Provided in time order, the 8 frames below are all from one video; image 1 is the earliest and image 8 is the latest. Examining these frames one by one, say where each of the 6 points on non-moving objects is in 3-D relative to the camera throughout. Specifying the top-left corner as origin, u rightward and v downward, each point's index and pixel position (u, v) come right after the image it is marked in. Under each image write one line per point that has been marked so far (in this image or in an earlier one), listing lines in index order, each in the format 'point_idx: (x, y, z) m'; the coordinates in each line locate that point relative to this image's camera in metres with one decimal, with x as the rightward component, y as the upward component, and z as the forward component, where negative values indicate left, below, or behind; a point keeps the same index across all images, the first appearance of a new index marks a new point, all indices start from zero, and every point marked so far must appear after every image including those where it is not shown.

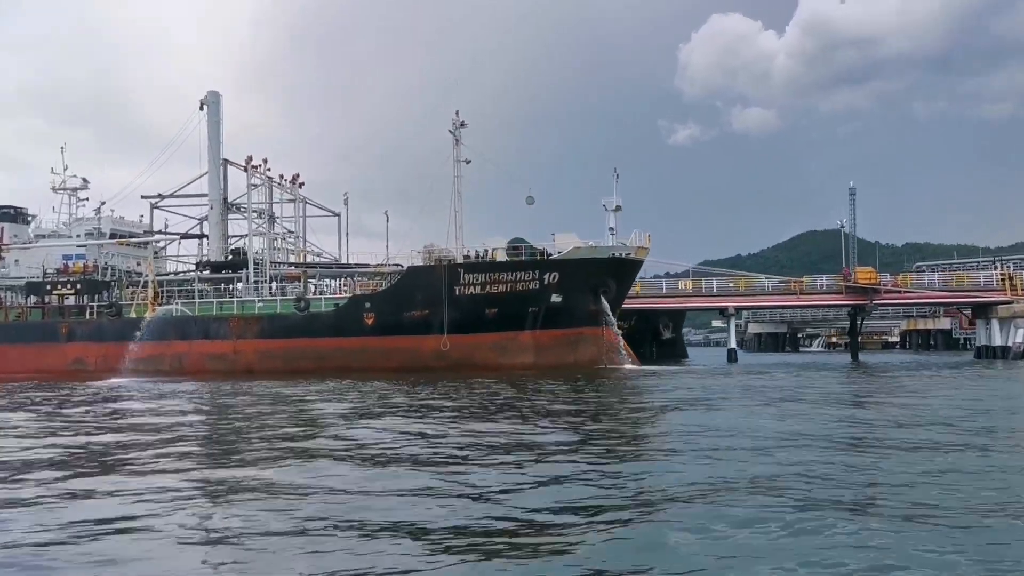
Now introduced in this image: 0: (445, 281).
0: (-1.3, +0.1, +19.9) m
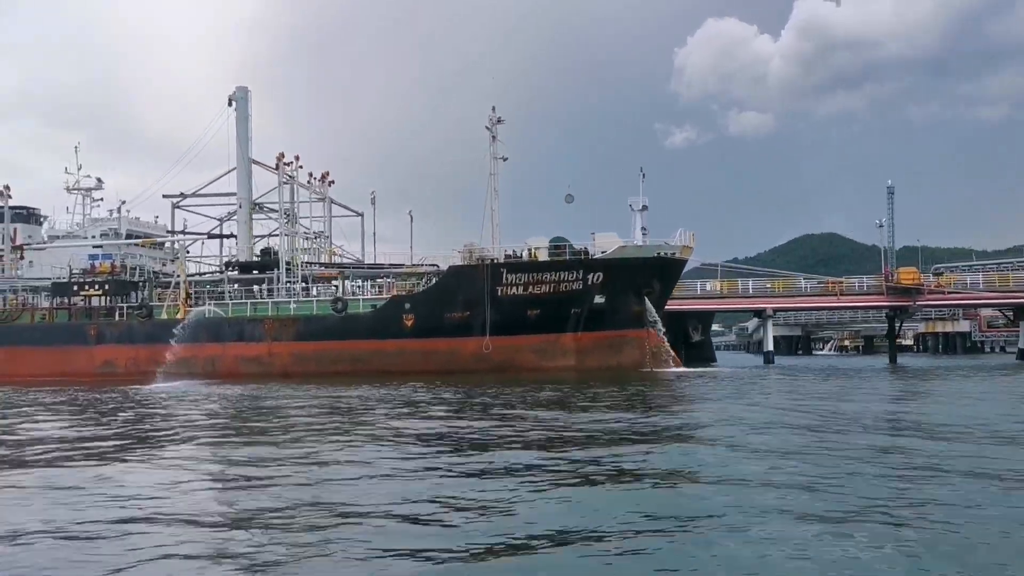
0: (-0.5, +0.1, +19.3) m
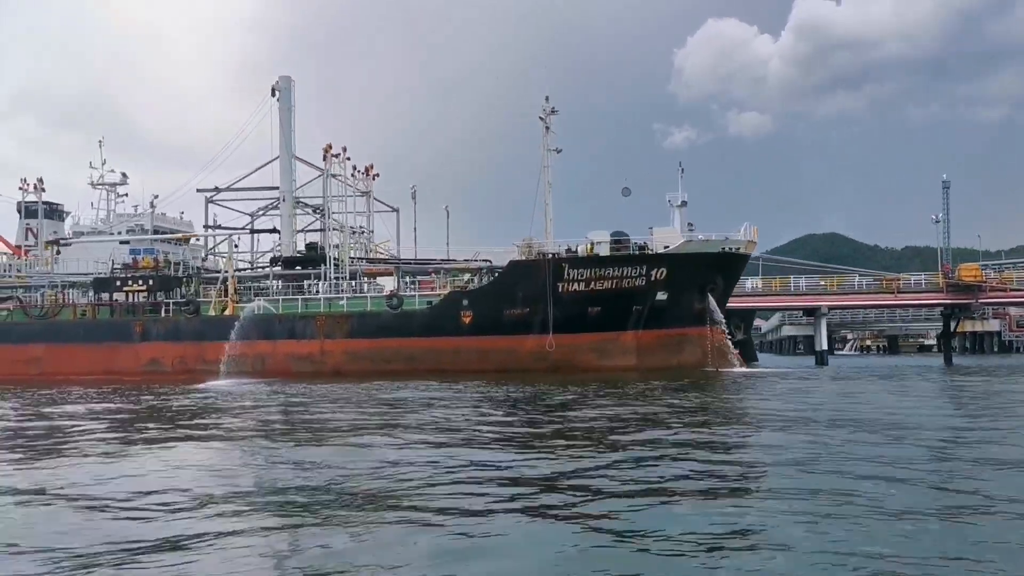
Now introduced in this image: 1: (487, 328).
0: (+0.7, +0.2, +18.6) m
1: (-0.5, -0.8, +18.7) m
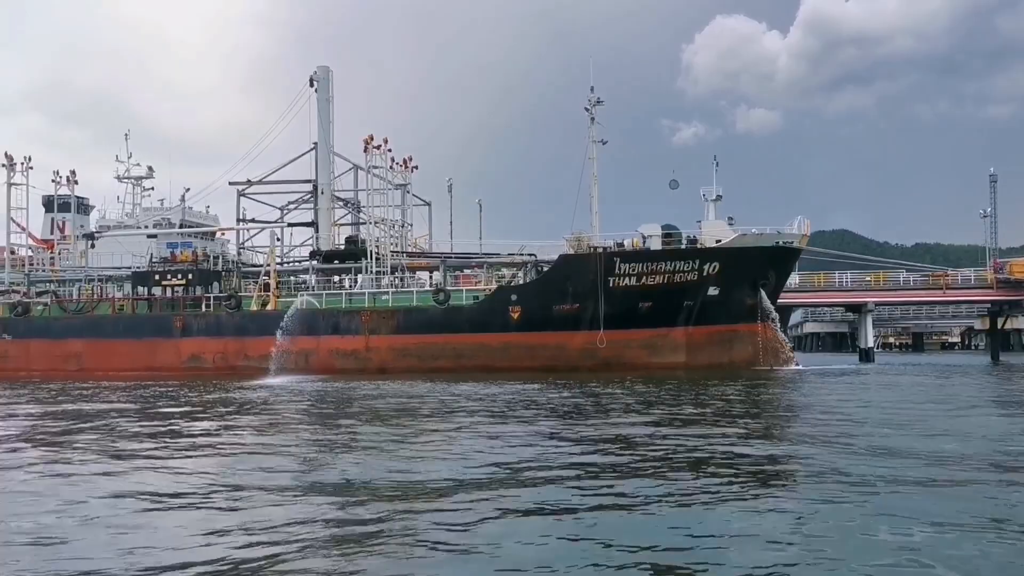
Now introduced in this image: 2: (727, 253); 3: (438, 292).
0: (+1.6, +0.3, +18.1) m
1: (+0.5, -0.7, +18.2) m
2: (+4.1, +0.7, +18.6) m
3: (-1.4, -0.1, +18.4) m
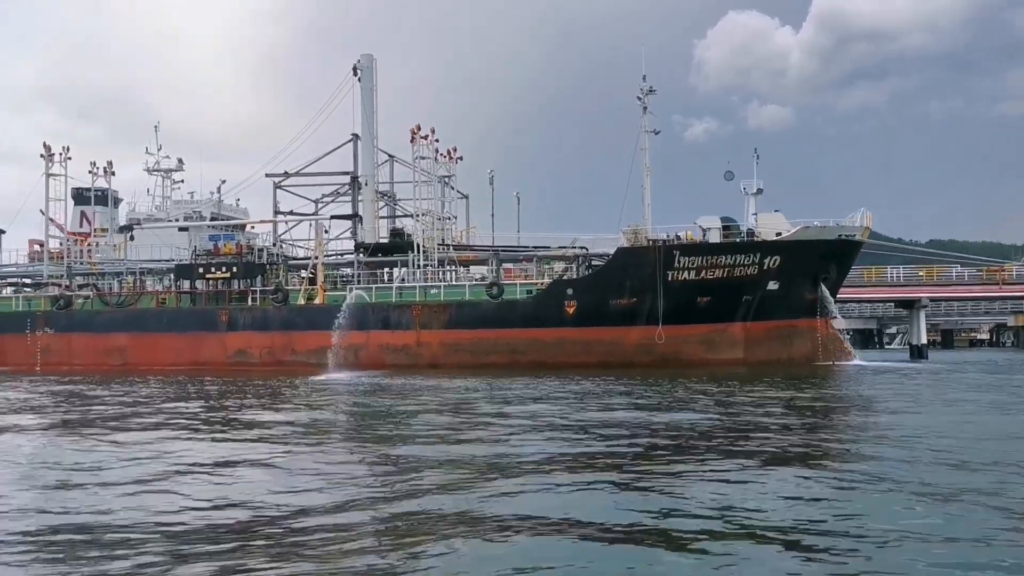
0: (+2.6, +0.4, +17.6) m
1: (+1.5, -0.6, +17.7) m
2: (+5.1, +0.8, +18.0) m
3: (-0.4, 0.0, +17.9) m
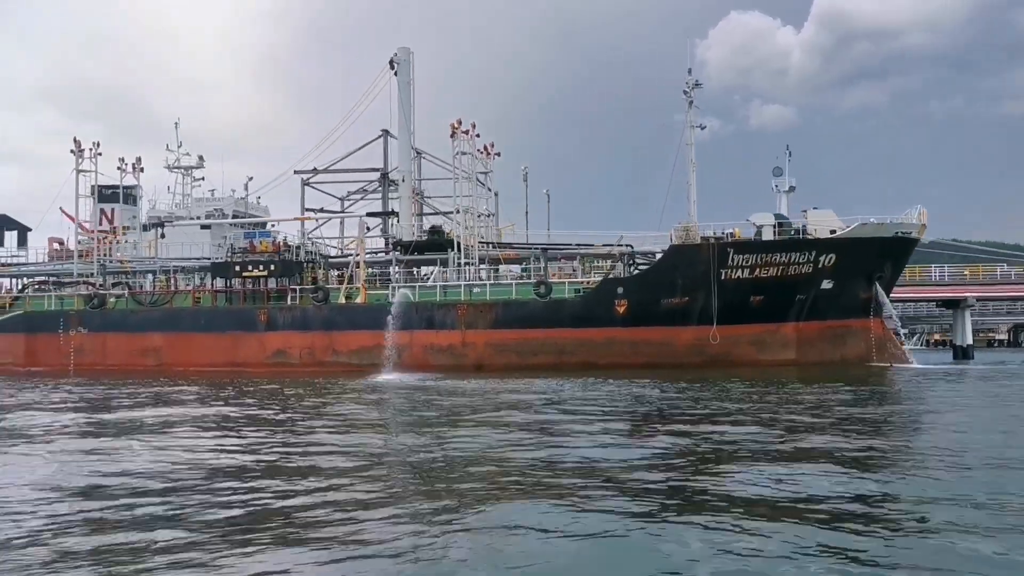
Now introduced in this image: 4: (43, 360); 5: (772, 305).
0: (+3.5, +0.4, +17.0) m
1: (+2.3, -0.5, +17.2) m
2: (+5.9, +0.8, +17.5) m
3: (+0.5, +0.1, +17.4) m
4: (-9.0, -1.4, +18.7) m
5: (+4.7, -0.3, +17.5) m
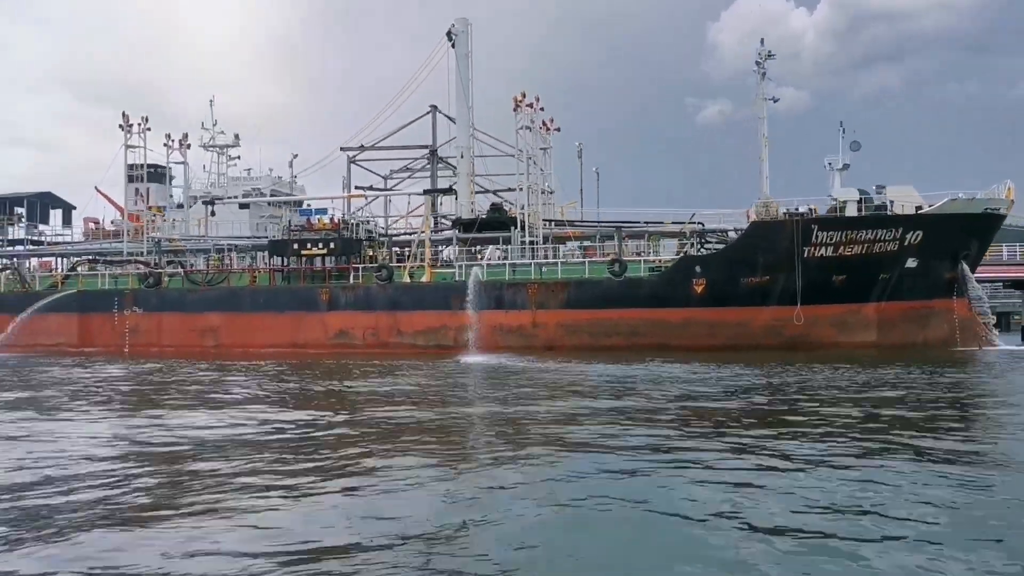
0: (+4.7, +0.8, +16.3) m
1: (+3.5, -0.2, +16.5) m
2: (+7.2, +1.2, +16.7) m
3: (+1.7, +0.4, +16.7) m
4: (-7.7, -1.0, +18.1) m
5: (+5.9, +0.1, +16.8) m
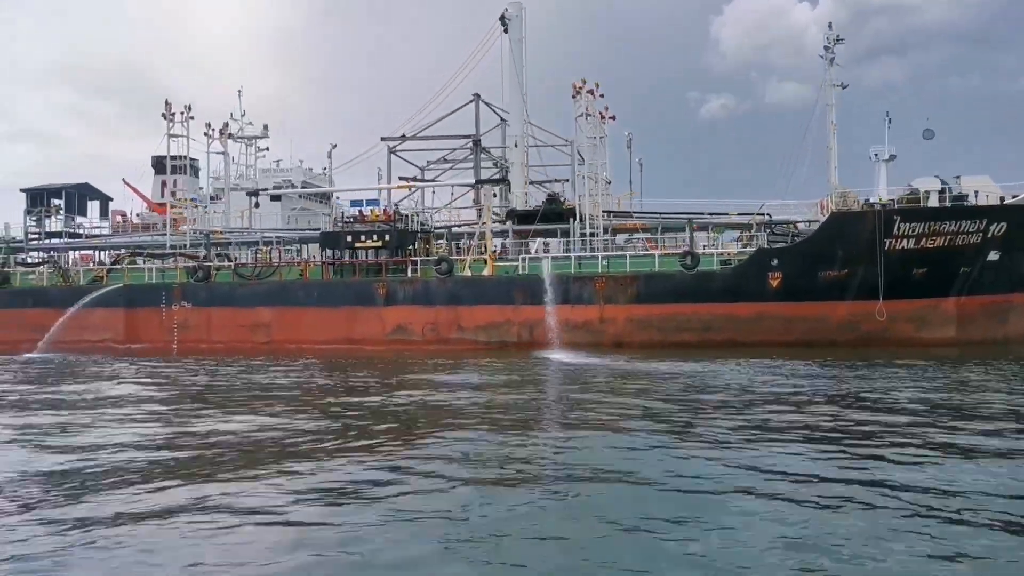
0: (+5.8, +0.9, +15.6) m
1: (+4.6, -0.1, +15.8) m
2: (+8.2, +1.3, +16.0) m
3: (+2.8, +0.5, +16.0) m
4: (-6.6, -0.9, +17.5) m
5: (+7.0, +0.2, +16.1) m
